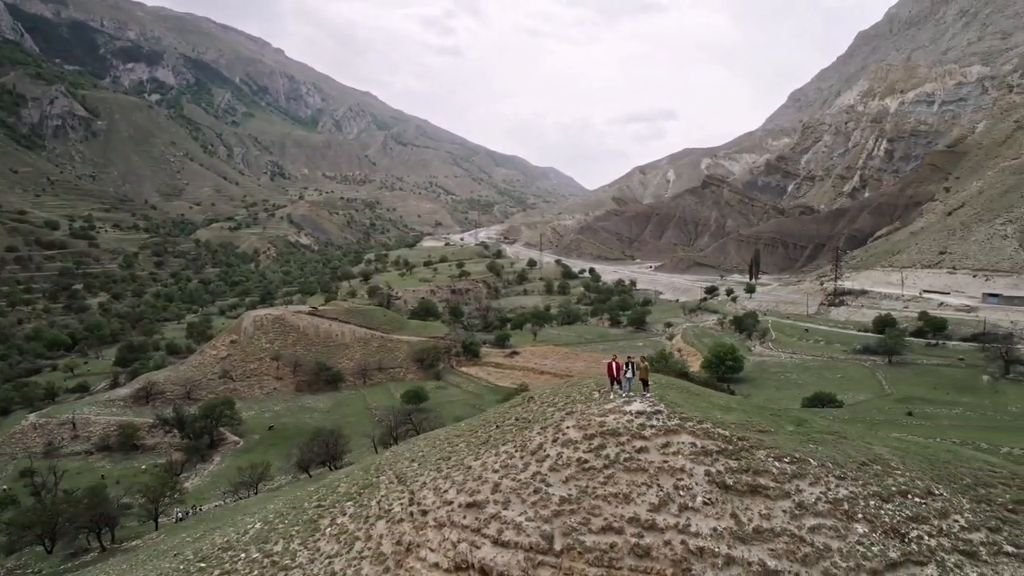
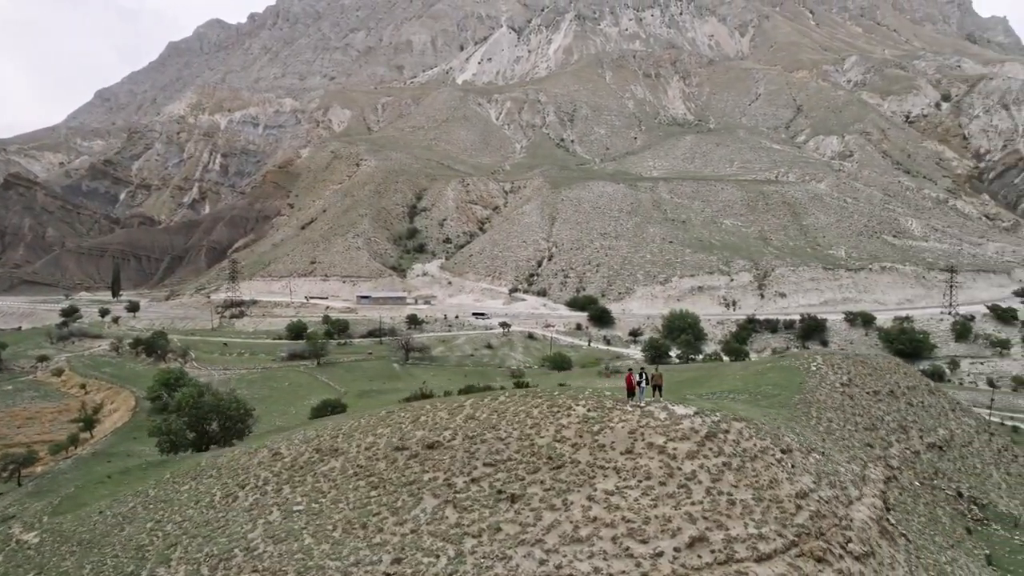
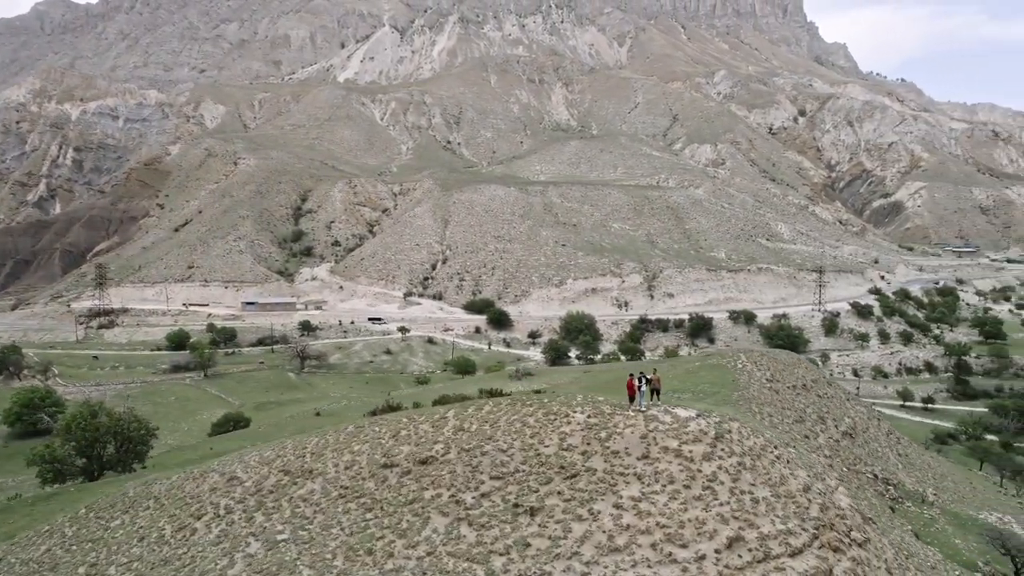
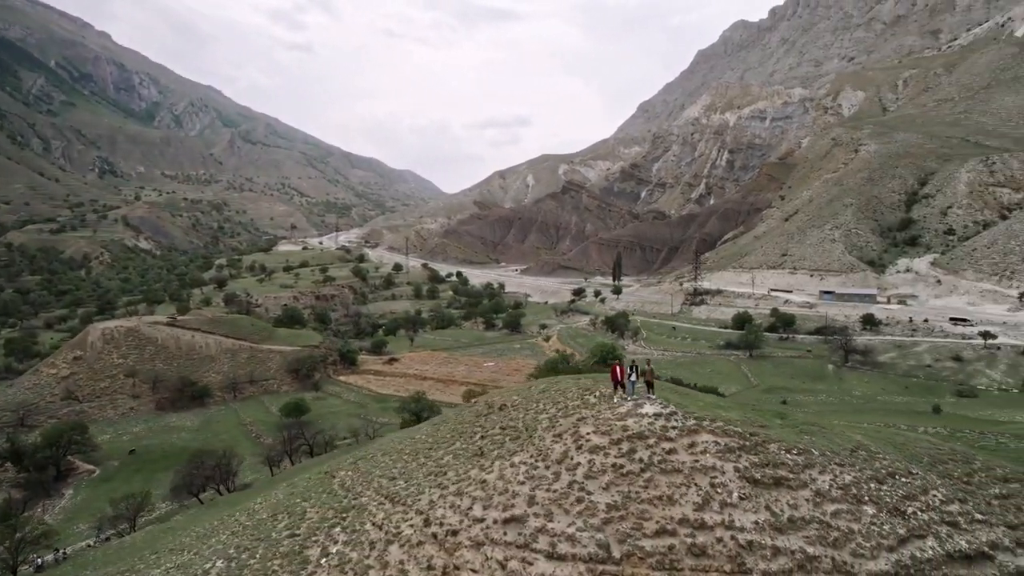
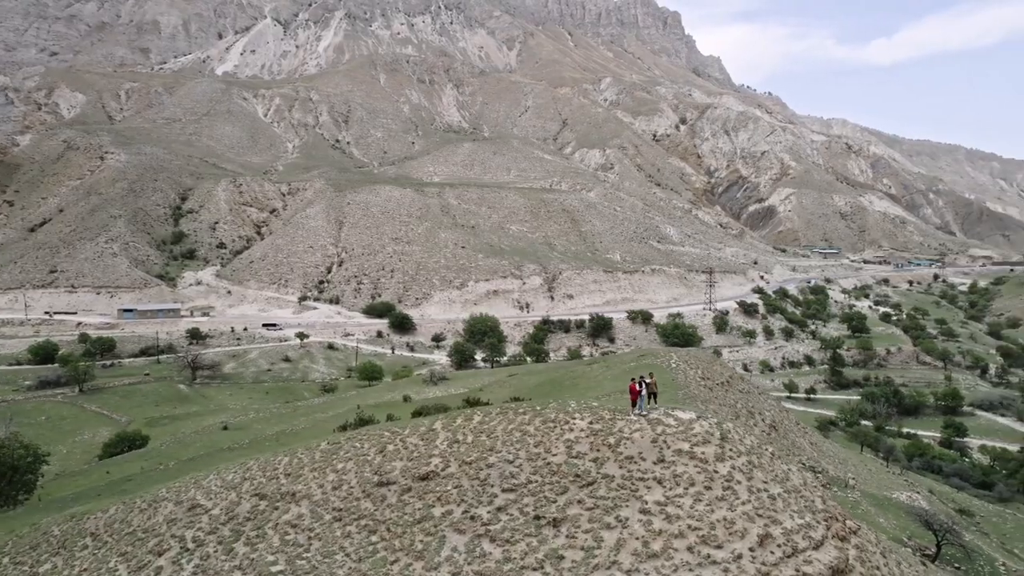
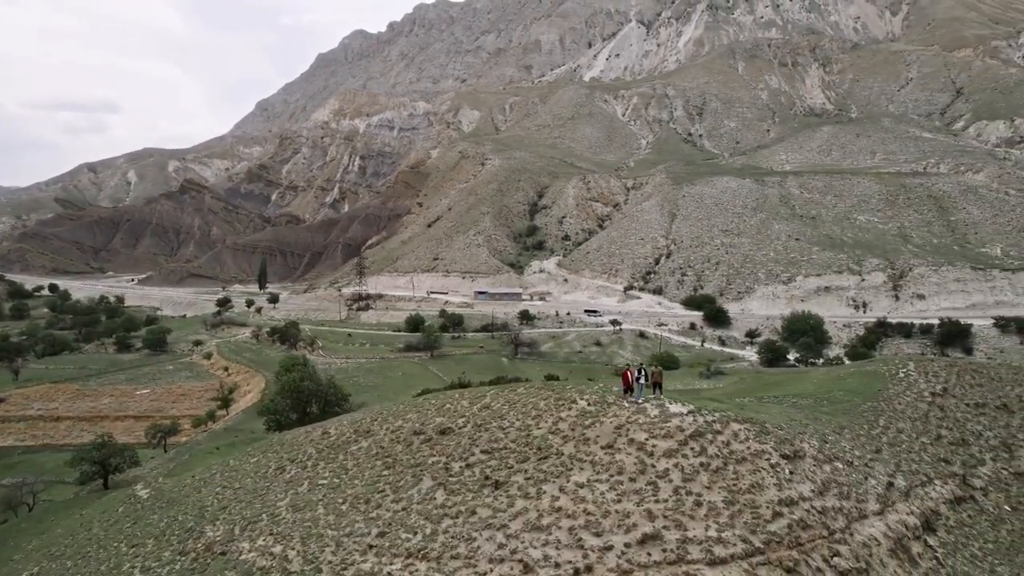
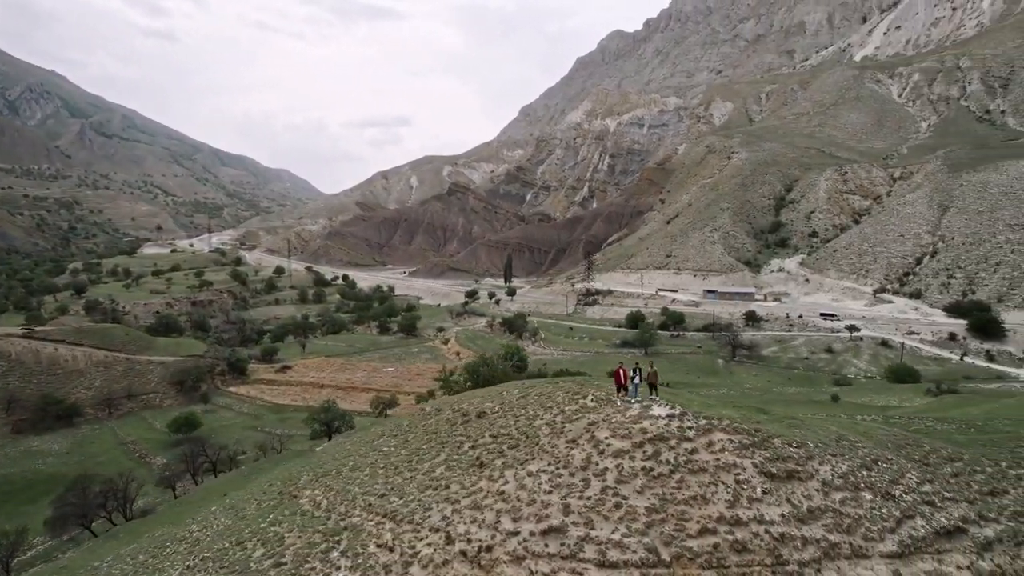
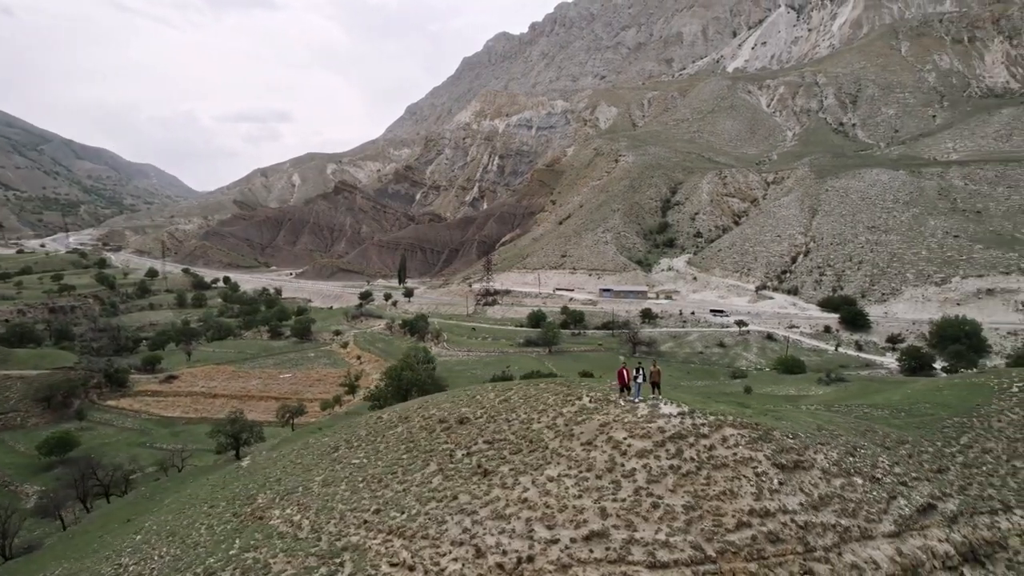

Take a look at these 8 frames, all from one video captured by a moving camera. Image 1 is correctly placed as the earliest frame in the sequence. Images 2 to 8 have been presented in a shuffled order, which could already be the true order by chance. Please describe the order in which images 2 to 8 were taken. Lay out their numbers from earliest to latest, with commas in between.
4, 7, 8, 6, 2, 3, 5
